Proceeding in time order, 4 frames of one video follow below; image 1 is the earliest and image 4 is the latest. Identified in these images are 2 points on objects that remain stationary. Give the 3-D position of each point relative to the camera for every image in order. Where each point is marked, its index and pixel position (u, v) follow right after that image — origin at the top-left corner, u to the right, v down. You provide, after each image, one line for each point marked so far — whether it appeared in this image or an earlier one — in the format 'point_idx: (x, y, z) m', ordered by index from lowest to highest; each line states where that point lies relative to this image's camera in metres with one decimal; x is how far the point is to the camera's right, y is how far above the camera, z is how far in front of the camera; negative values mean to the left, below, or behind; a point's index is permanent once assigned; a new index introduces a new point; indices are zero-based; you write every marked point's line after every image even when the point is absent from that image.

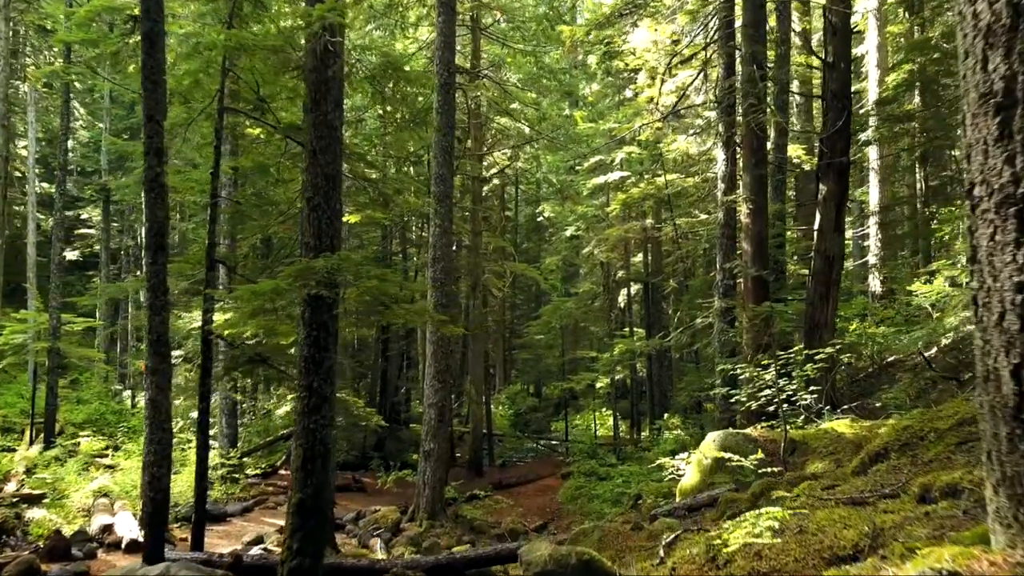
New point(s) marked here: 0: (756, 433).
0: (+2.5, -1.5, +7.9) m
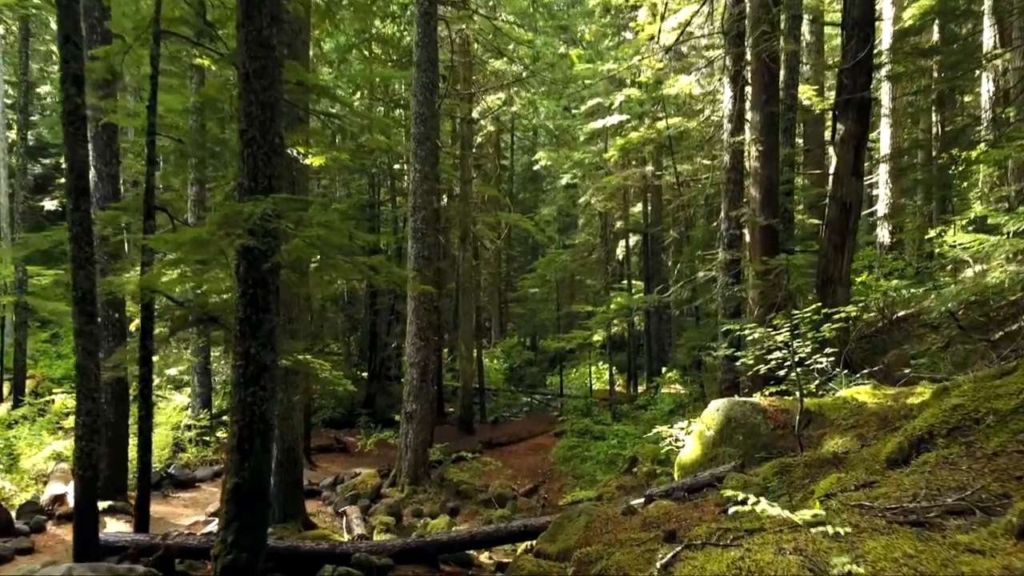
0: (+2.3, -1.0, +7.0) m
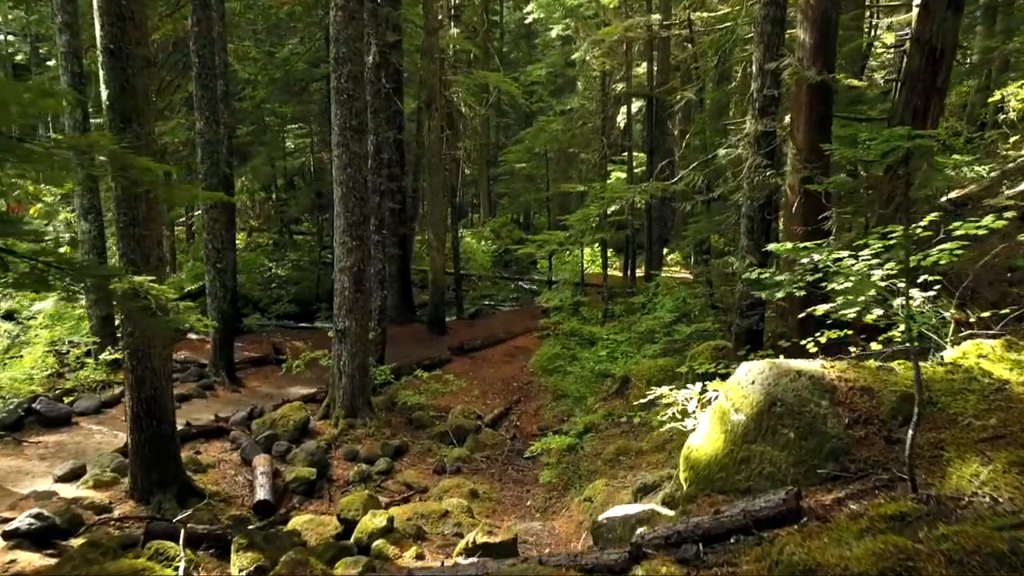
0: (+1.8, -0.4, +4.4) m
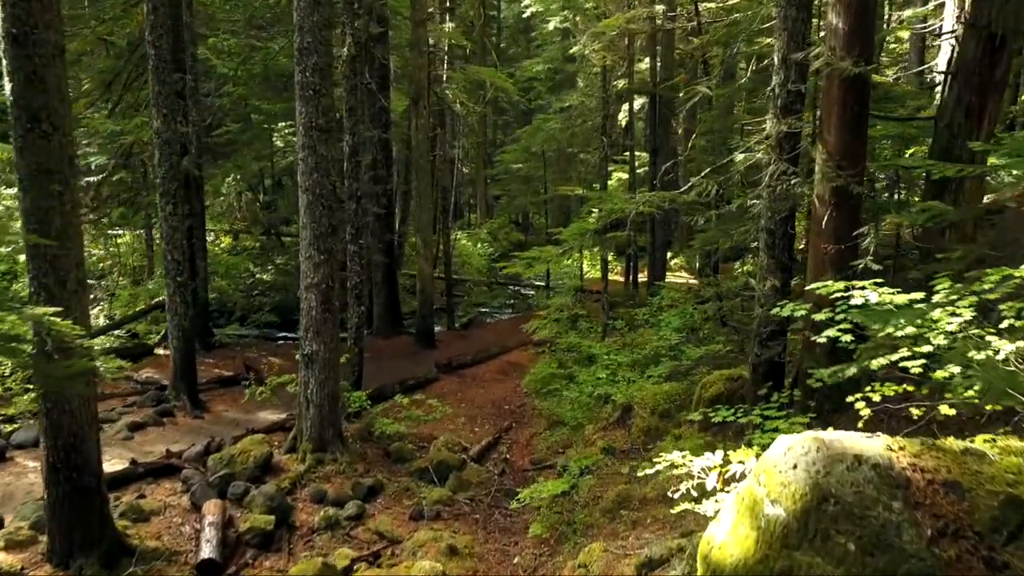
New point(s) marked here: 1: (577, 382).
0: (+1.6, -0.7, +3.4) m
1: (+0.9, -1.4, +11.2) m
